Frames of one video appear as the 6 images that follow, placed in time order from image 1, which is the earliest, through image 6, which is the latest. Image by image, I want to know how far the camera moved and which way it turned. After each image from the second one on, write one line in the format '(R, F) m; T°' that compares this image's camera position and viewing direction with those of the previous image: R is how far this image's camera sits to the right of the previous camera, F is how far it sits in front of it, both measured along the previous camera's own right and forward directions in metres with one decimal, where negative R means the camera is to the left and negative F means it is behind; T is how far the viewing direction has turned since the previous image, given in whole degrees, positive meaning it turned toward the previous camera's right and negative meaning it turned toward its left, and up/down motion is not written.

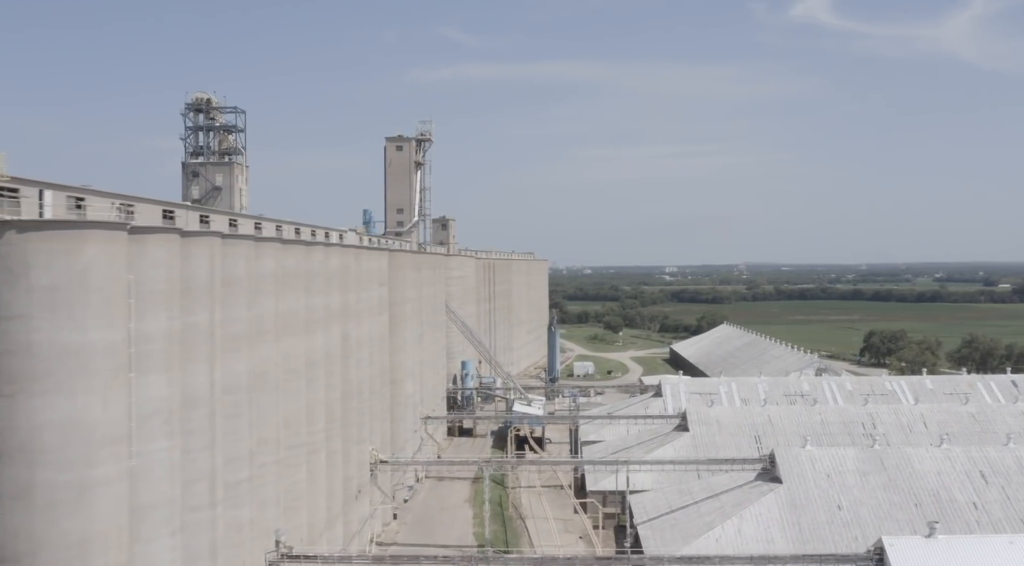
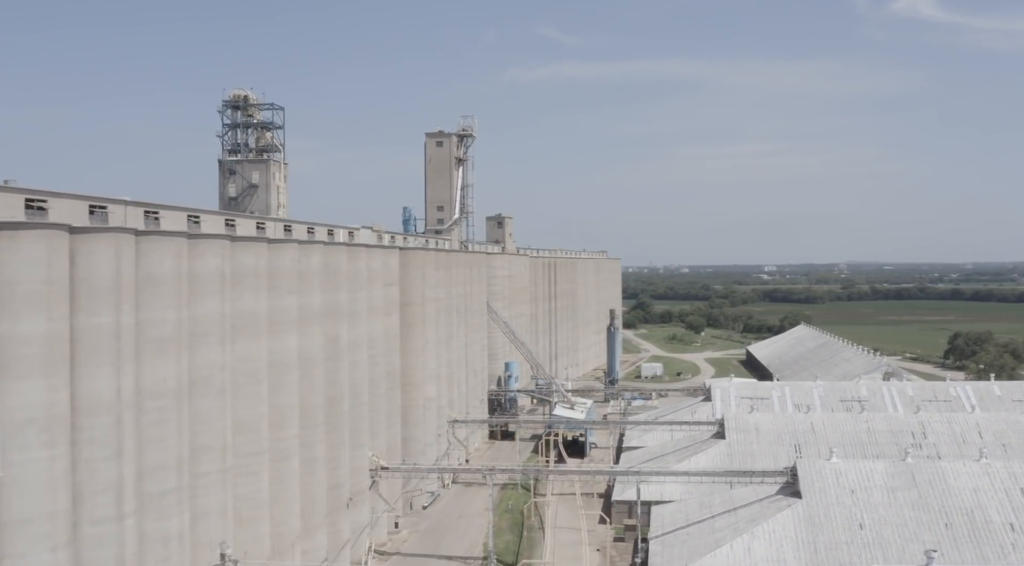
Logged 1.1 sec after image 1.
(+3.2, +1.9) m; -5°
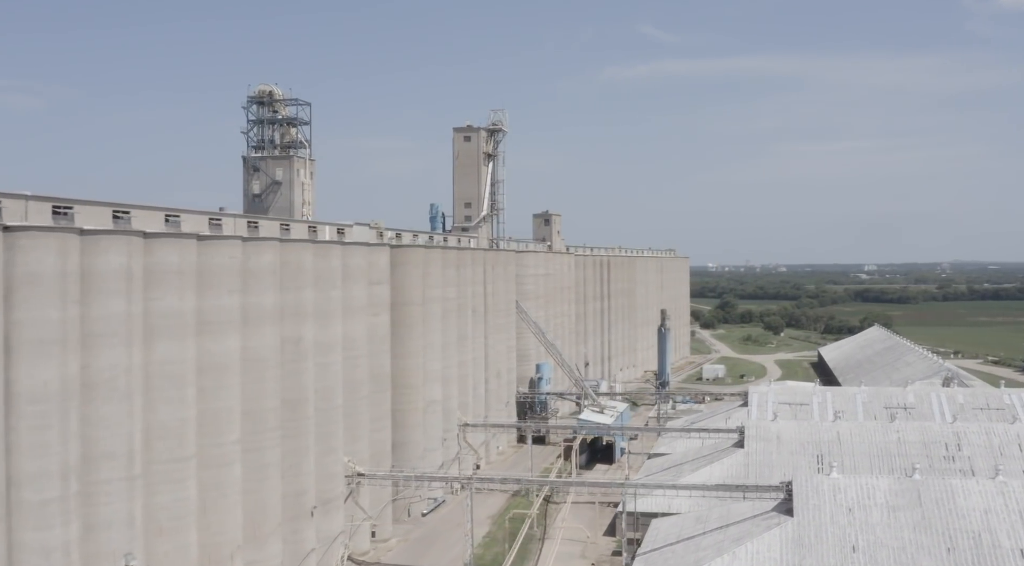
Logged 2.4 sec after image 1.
(+3.8, +2.0) m; -5°
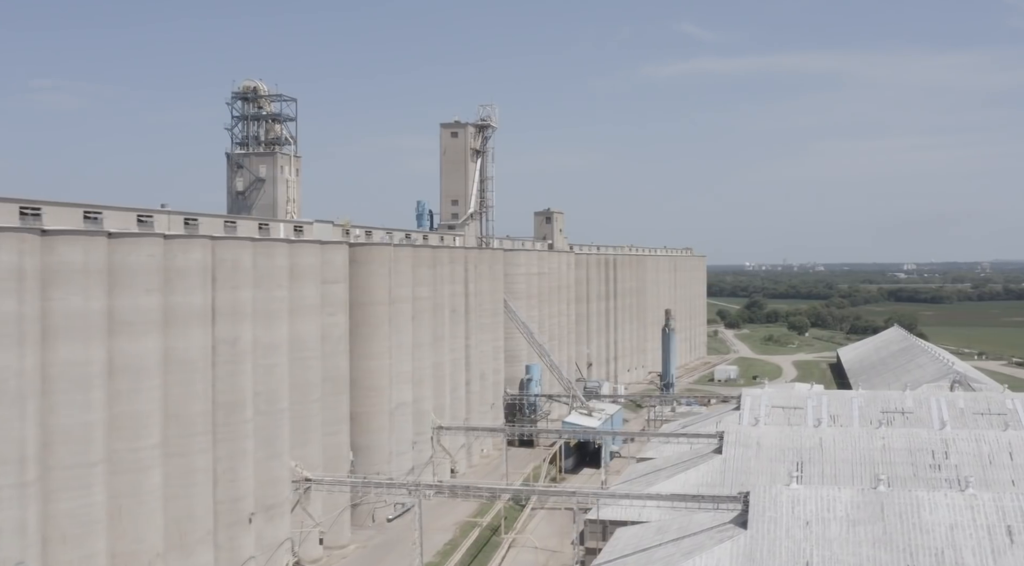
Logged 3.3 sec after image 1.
(+2.7, +1.4) m; -2°
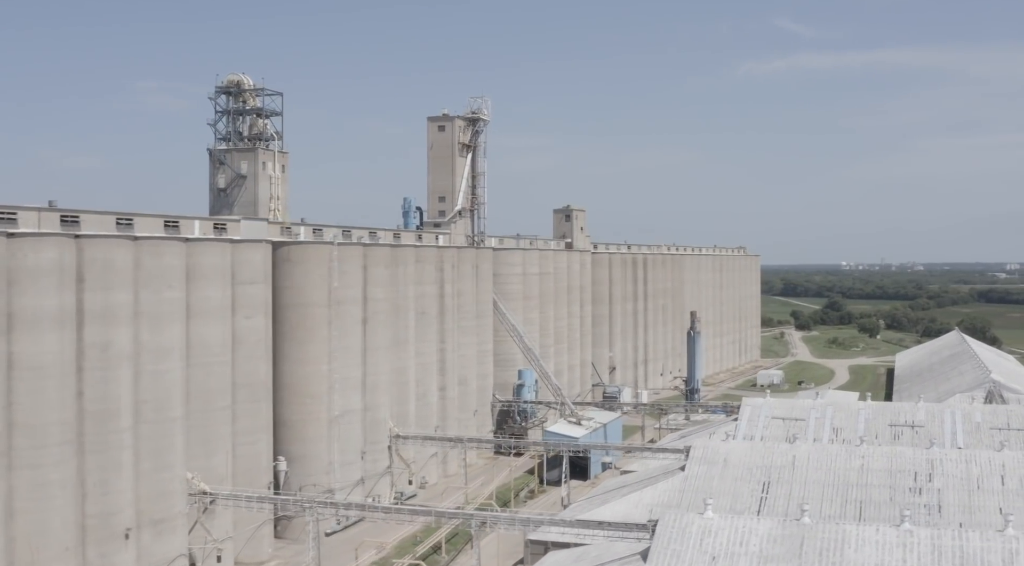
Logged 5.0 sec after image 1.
(+5.5, +3.1) m; -5°
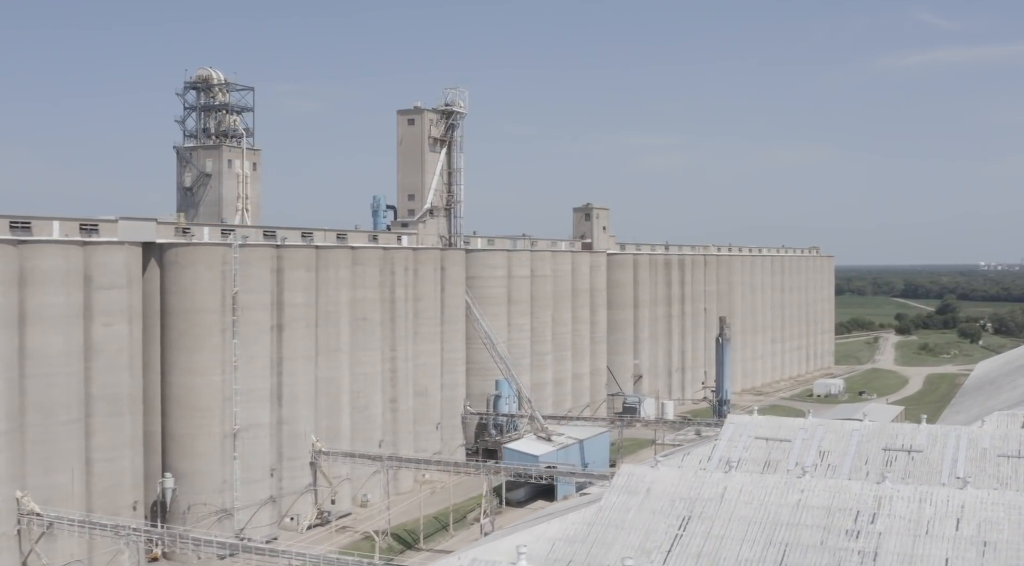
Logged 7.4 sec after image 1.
(+7.6, +4.3) m; -7°
